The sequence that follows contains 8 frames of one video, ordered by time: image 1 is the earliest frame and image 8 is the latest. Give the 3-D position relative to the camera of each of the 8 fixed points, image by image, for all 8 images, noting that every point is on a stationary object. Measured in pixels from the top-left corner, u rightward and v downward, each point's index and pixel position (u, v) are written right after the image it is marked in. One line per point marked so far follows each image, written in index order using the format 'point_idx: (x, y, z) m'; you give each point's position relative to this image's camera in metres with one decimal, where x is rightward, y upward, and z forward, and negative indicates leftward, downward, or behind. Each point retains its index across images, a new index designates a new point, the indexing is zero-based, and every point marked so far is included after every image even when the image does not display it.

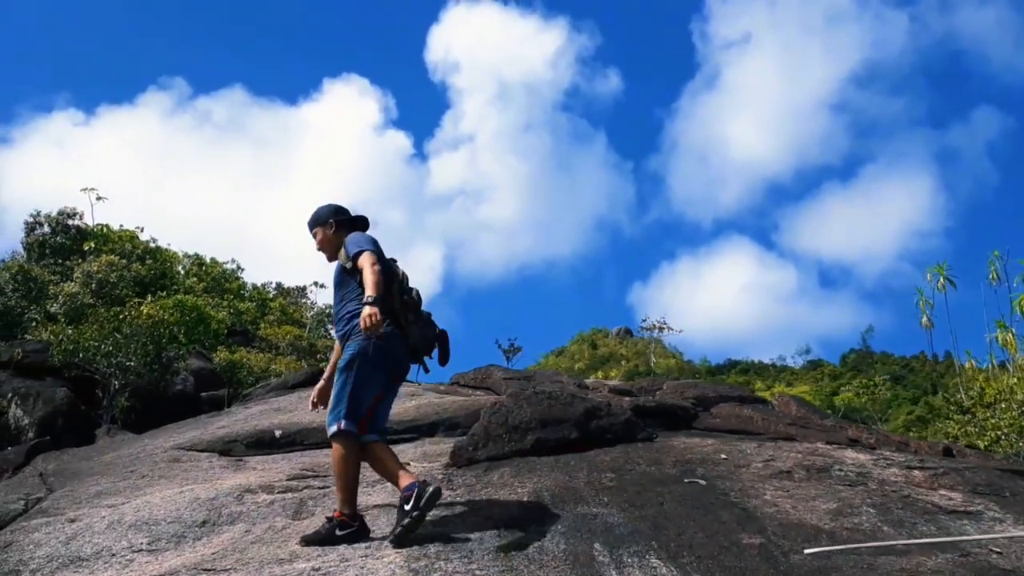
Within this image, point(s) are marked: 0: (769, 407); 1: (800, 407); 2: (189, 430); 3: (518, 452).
0: (+2.7, -1.3, +12.4) m
1: (+3.1, -1.3, +12.6) m
2: (-3.1, -1.4, +11.6) m
3: (0.0, -1.2, +8.4) m
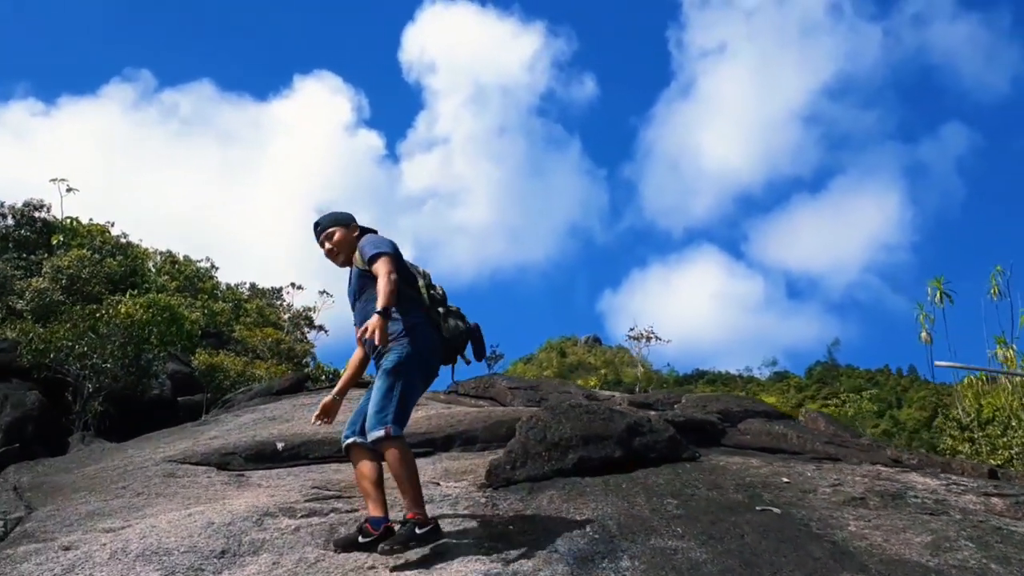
0: (+2.8, -1.3, +11.7) m
1: (+3.2, -1.4, +12.0) m
2: (-3.0, -1.4, +10.7) m
3: (+0.3, -1.2, +7.6) m
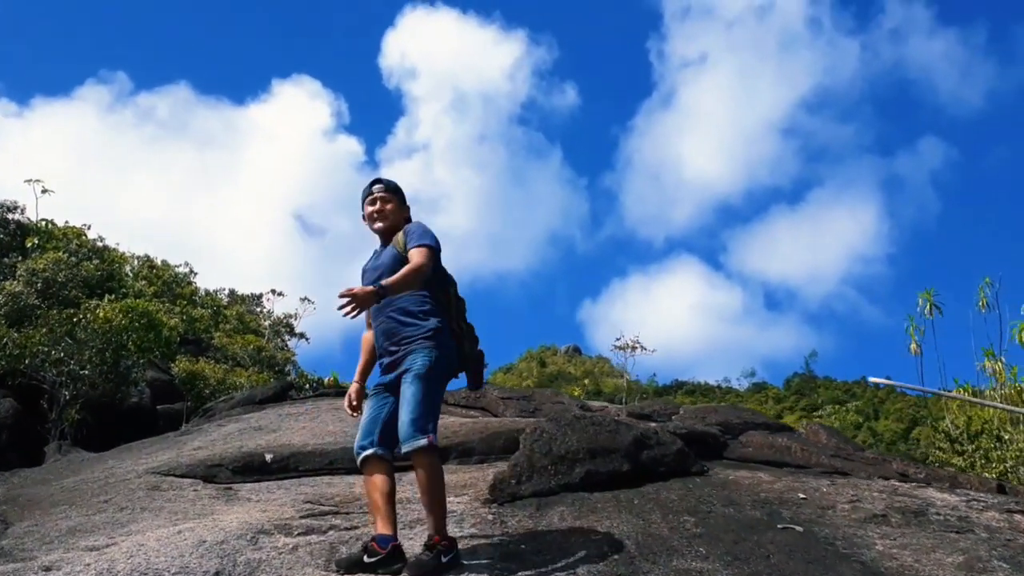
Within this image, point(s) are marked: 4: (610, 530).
0: (+2.8, -1.4, +11.4) m
1: (+3.1, -1.5, +11.7) m
2: (-3.0, -1.4, +10.3) m
3: (+0.3, -1.2, +7.3) m
4: (+0.5, -1.2, +6.1) m
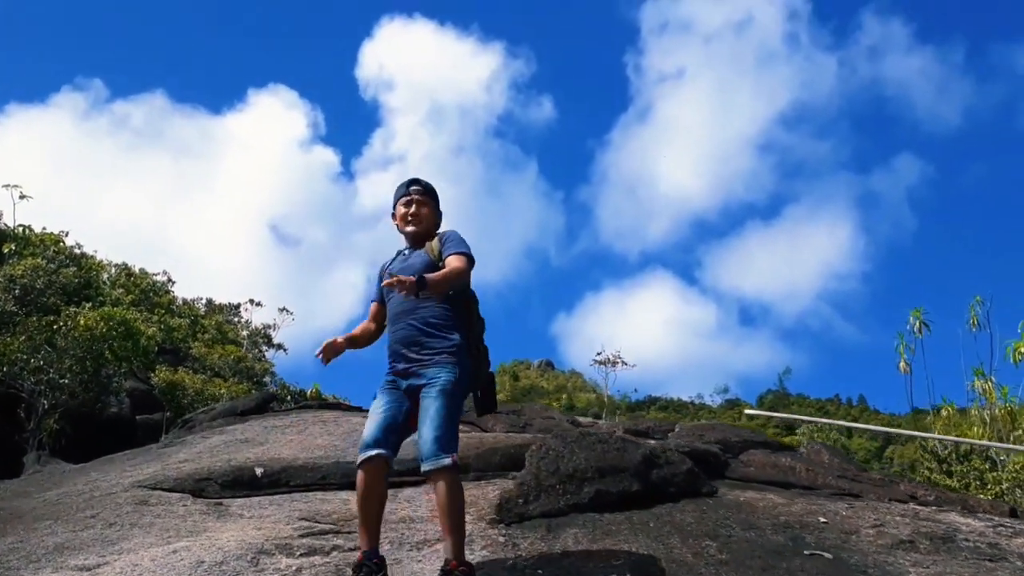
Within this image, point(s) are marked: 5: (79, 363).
0: (+2.7, -1.6, +11.2) m
1: (+3.1, -1.6, +11.4) m
2: (-3.1, -1.5, +9.9) m
3: (+0.4, -1.3, +7.0) m
4: (+0.6, -1.3, +5.8) m
5: (-5.3, -0.9, +14.5) m
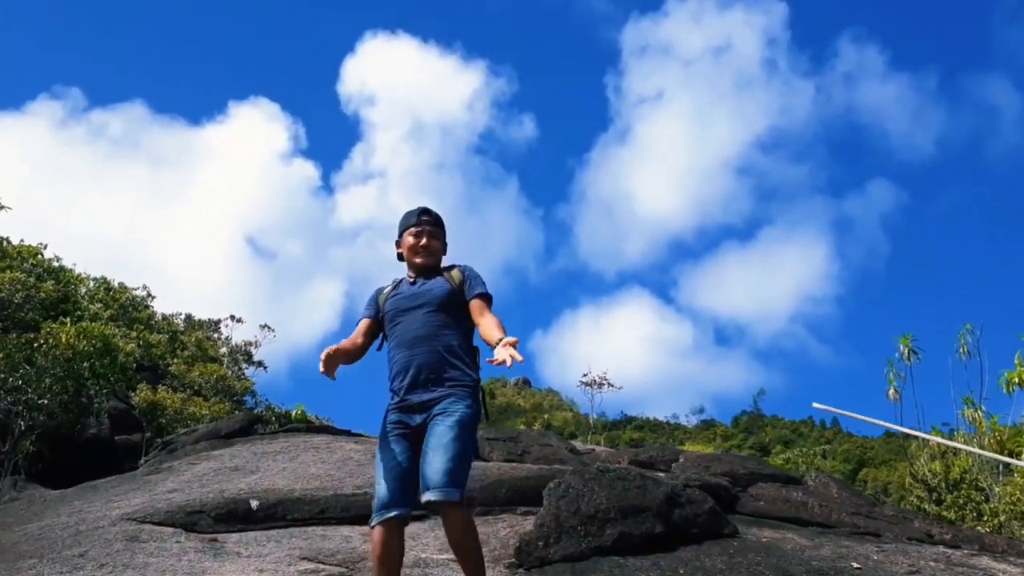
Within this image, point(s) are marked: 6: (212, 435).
0: (+2.7, -1.8, +10.8) m
1: (+3.1, -1.9, +11.1) m
2: (-3.0, -1.6, +9.4) m
3: (+0.5, -1.5, +6.6) m
4: (+0.7, -1.4, +5.4) m
5: (-5.3, -1.1, +14.0) m
6: (-4.0, -1.9, +15.7) m
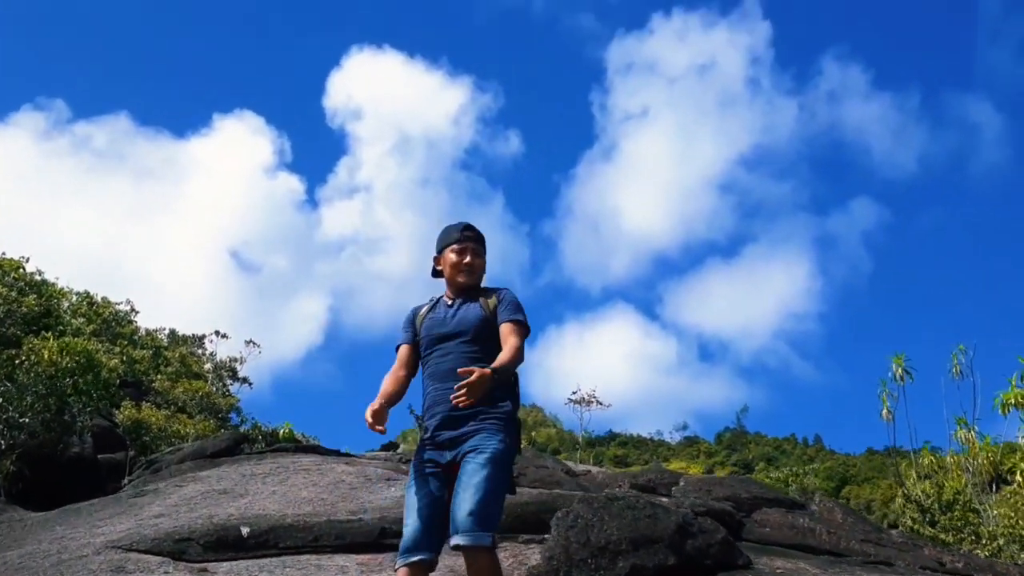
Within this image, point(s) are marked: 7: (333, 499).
0: (+2.7, -2.0, +10.6) m
1: (+3.1, -2.1, +10.8) m
2: (-3.0, -1.8, +9.1) m
3: (+0.5, -1.6, +6.3) m
4: (+0.8, -1.5, +5.1) m
5: (-5.4, -1.3, +13.6) m
6: (-4.0, -2.1, +15.3) m
7: (-1.5, -1.8, +9.9) m
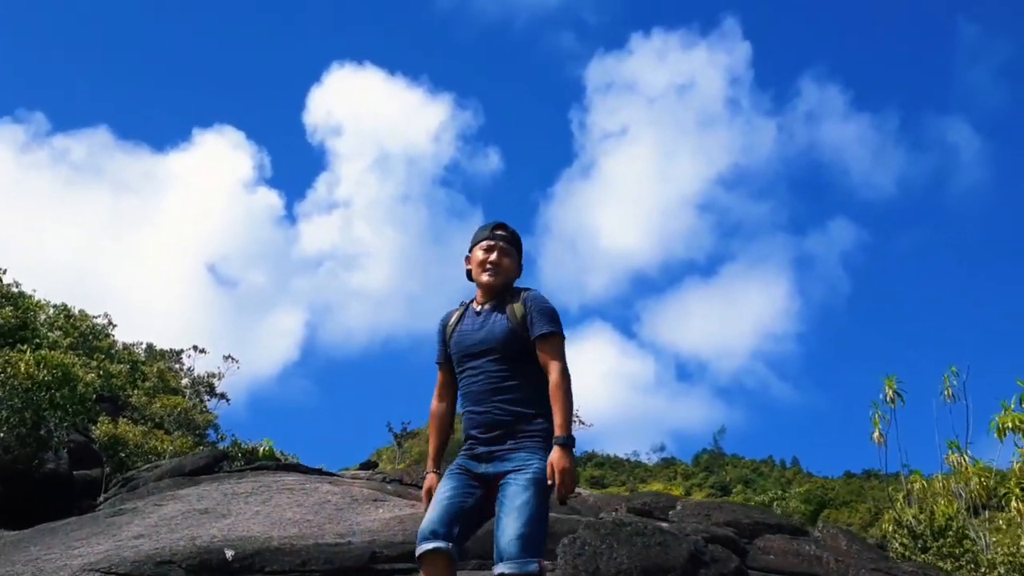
0: (+2.6, -2.2, +10.2) m
1: (+3.0, -2.2, +10.5) m
2: (-3.0, -1.8, +8.6) m
3: (+0.5, -1.6, +5.9) m
4: (+0.8, -1.6, +4.7) m
5: (-5.5, -1.4, +13.1) m
6: (-4.2, -2.3, +14.8) m
7: (-1.5, -1.9, +9.5) m
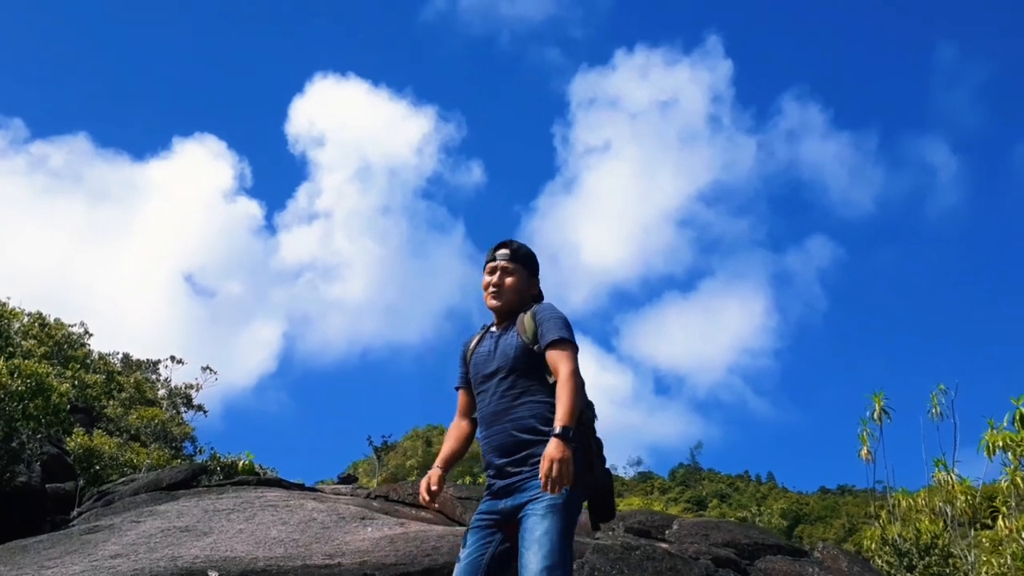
0: (+2.6, -2.3, +9.9) m
1: (+2.9, -2.4, +10.2) m
2: (-3.1, -1.9, +8.2) m
3: (+0.6, -1.7, +5.6) m
4: (+0.9, -1.6, +4.4) m
5: (-5.6, -1.5, +12.7) m
6: (-4.3, -2.4, +14.4) m
7: (-1.6, -1.9, +9.1) m
